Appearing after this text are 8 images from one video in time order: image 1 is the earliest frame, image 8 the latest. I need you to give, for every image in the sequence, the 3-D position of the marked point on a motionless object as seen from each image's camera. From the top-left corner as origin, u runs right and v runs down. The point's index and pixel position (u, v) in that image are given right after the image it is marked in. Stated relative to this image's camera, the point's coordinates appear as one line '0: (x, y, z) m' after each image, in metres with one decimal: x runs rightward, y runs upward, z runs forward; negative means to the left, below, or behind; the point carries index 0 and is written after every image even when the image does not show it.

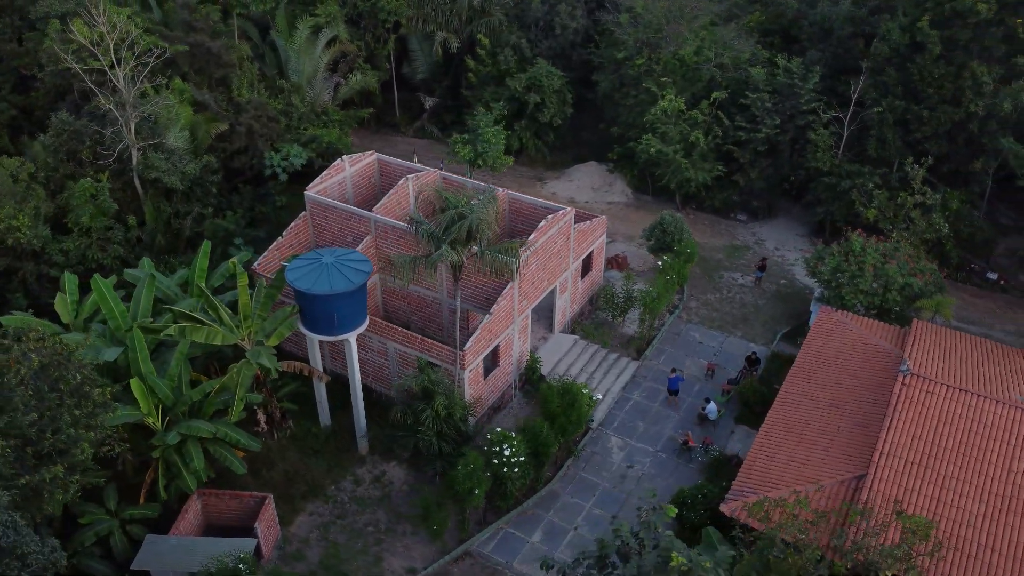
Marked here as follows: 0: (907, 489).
0: (+6.5, -3.3, +13.5) m
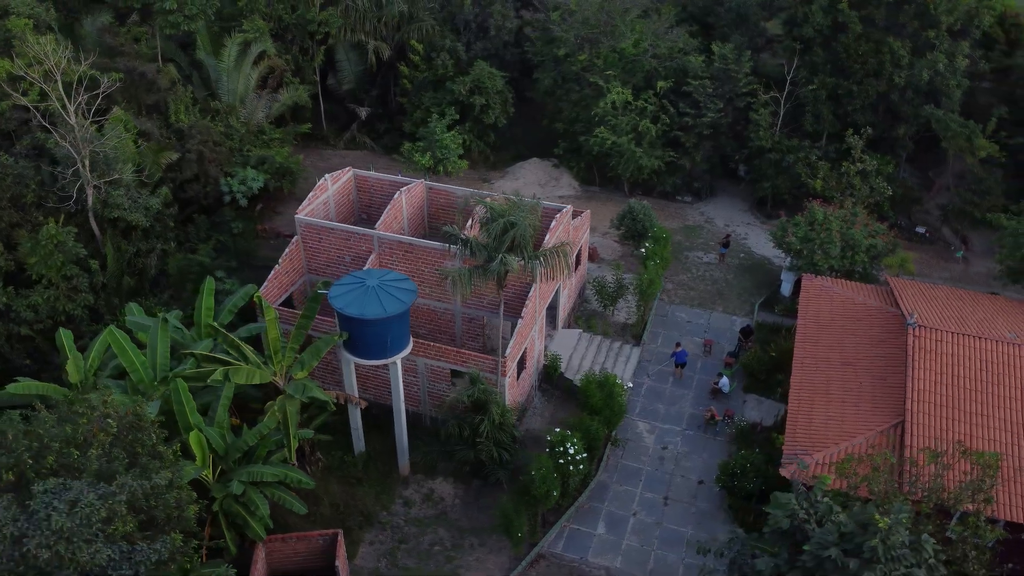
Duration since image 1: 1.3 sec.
0: (+7.9, -2.6, +14.8) m
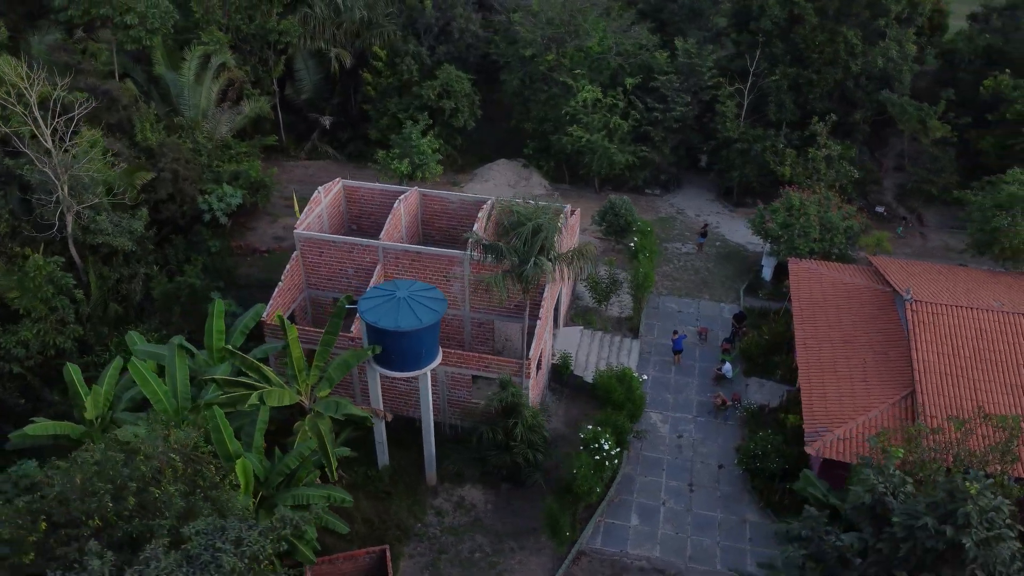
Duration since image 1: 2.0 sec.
0: (+8.5, -2.1, +15.7) m
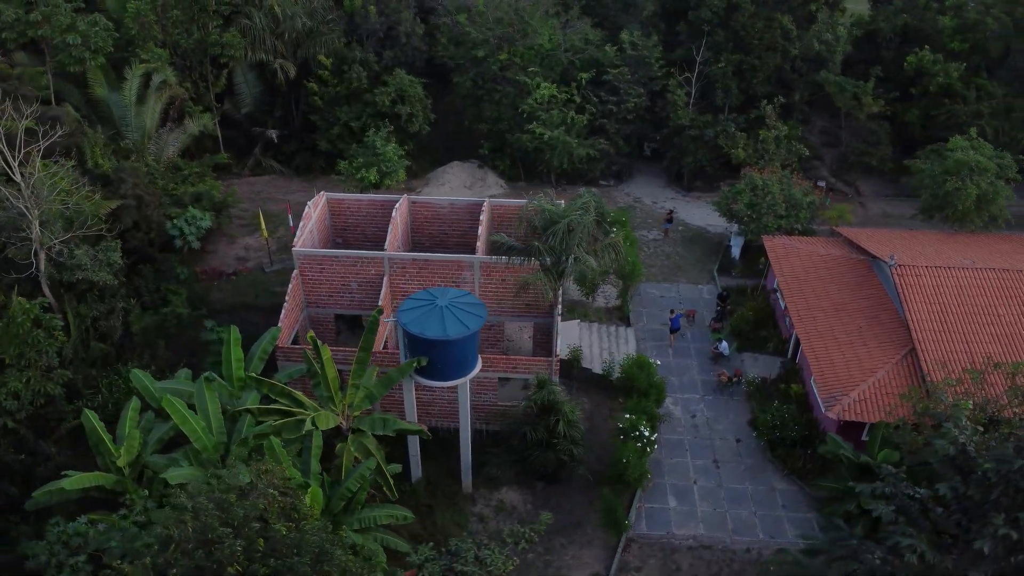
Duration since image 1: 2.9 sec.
0: (+9.1, -1.3, +16.9) m
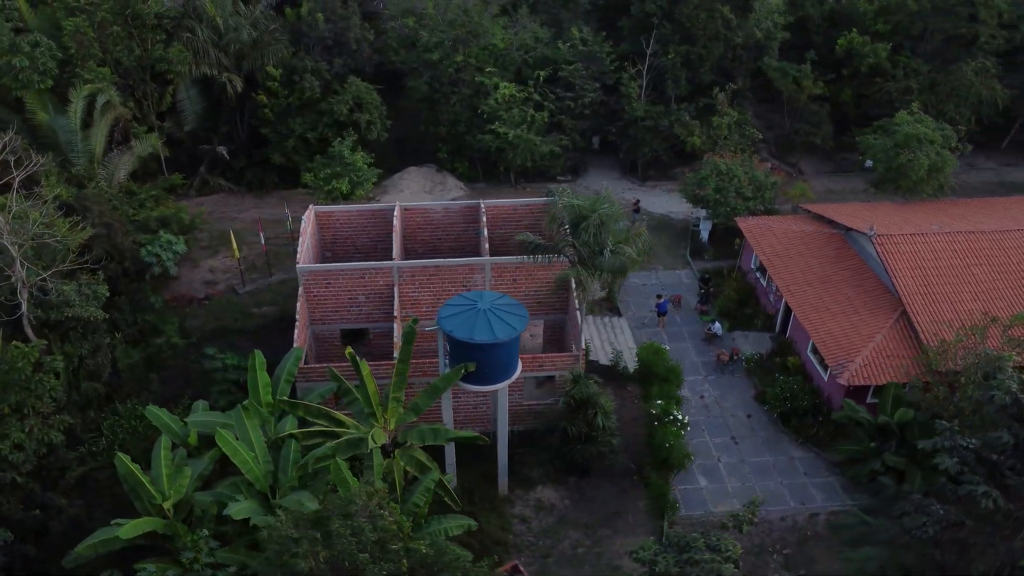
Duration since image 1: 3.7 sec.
0: (+9.5, -0.5, +18.1) m
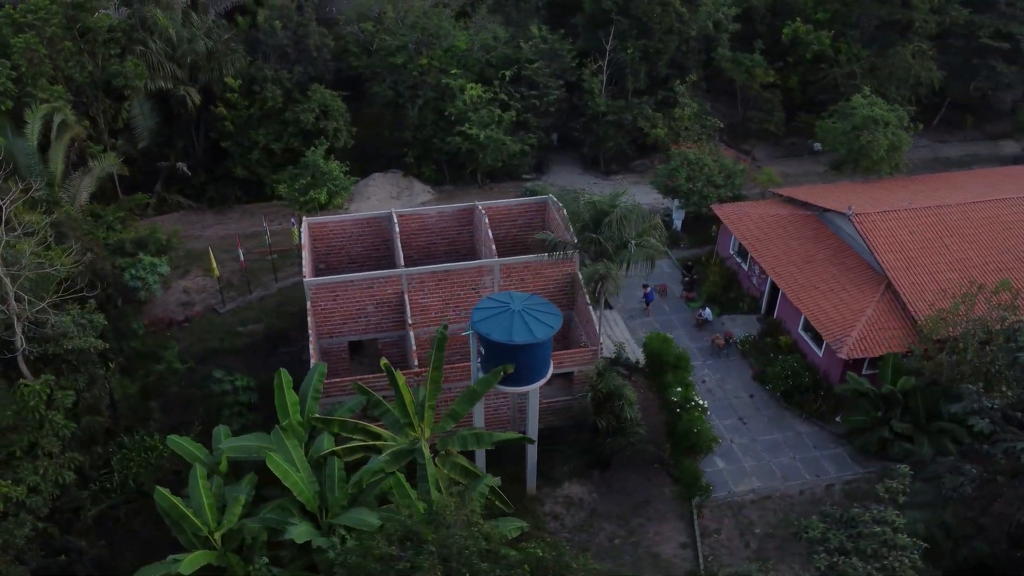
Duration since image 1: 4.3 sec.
0: (+9.6, +0.1, +19.1) m
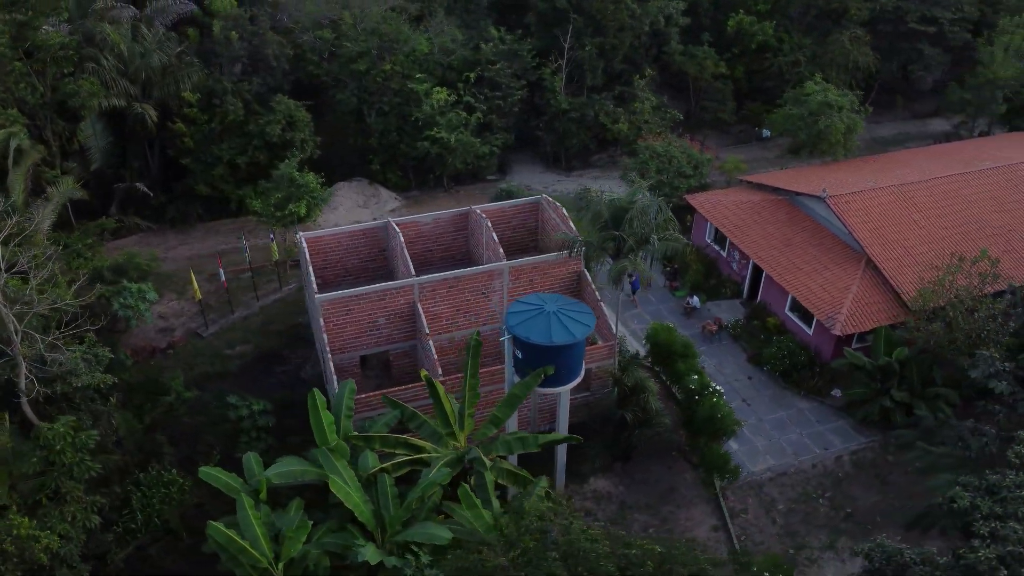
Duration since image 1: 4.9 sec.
0: (+9.6, +0.7, +20.1) m
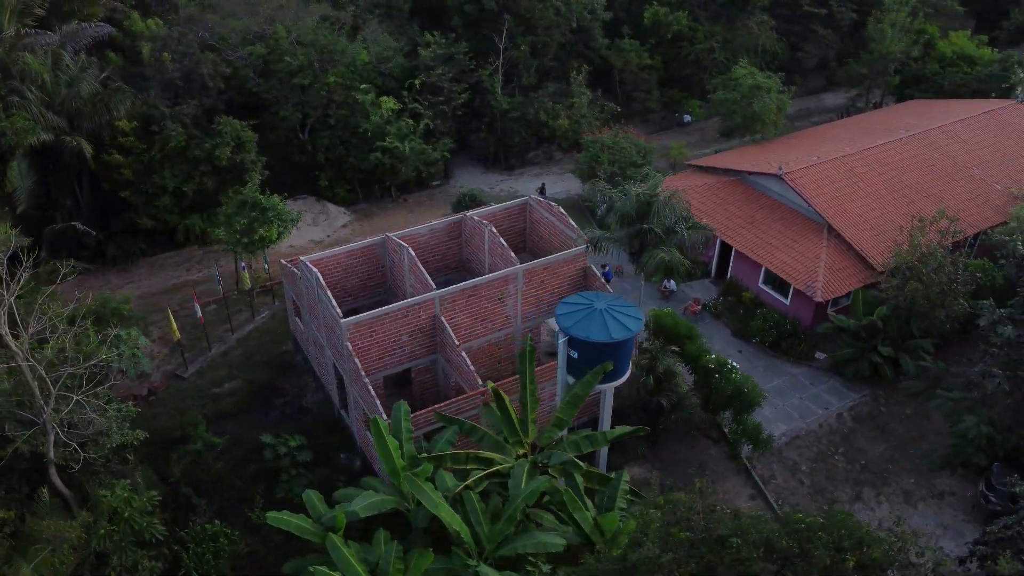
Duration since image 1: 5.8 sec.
0: (+9.3, +1.7, +21.8) m
